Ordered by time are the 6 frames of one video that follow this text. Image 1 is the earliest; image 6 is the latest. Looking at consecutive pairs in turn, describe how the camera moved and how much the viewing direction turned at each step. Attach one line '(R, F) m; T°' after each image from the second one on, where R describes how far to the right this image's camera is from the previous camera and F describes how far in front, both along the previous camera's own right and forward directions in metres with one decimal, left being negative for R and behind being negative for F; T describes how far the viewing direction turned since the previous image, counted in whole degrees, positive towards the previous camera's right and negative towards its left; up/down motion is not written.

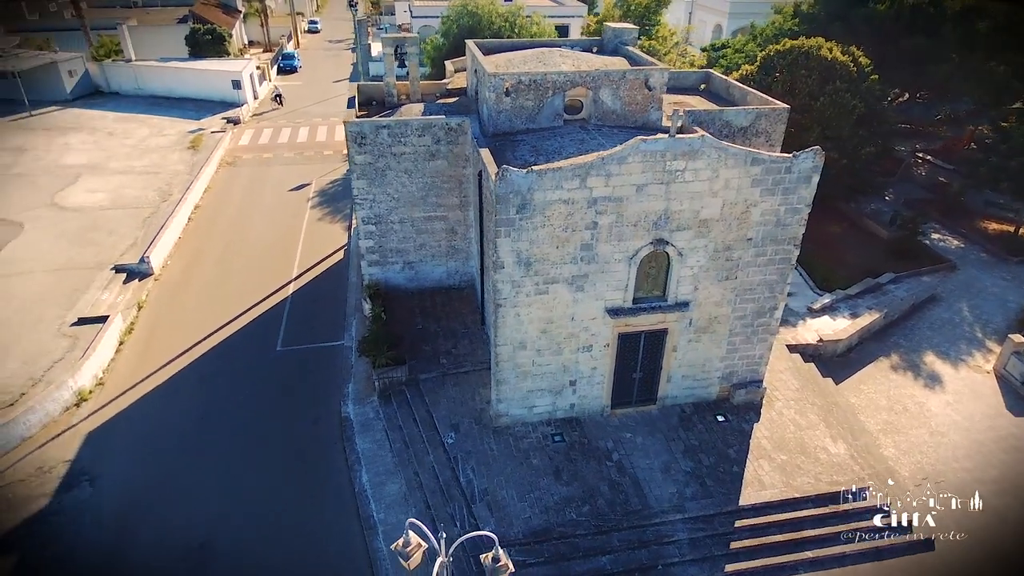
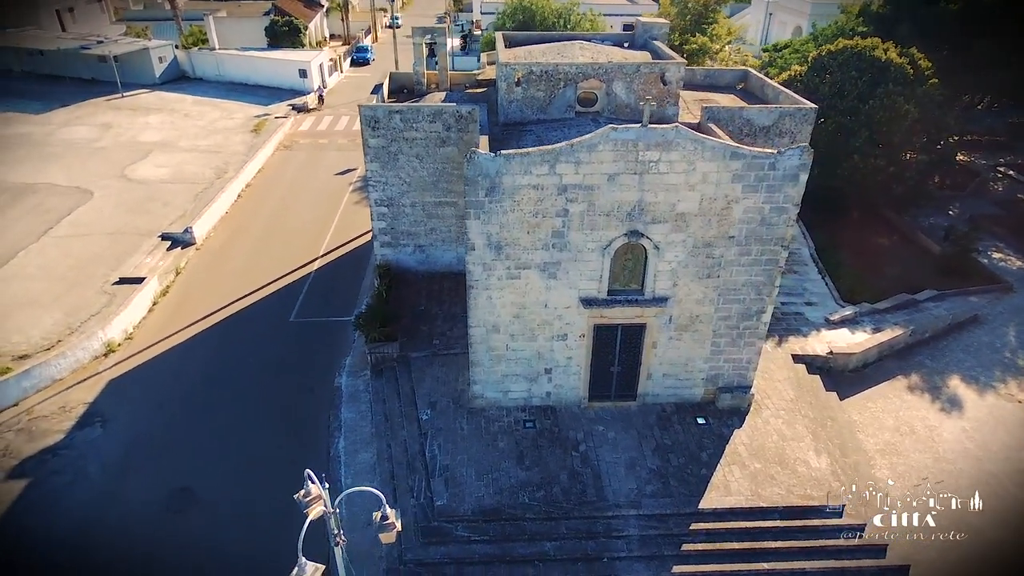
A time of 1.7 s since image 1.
(+2.2, -0.1) m; -7°
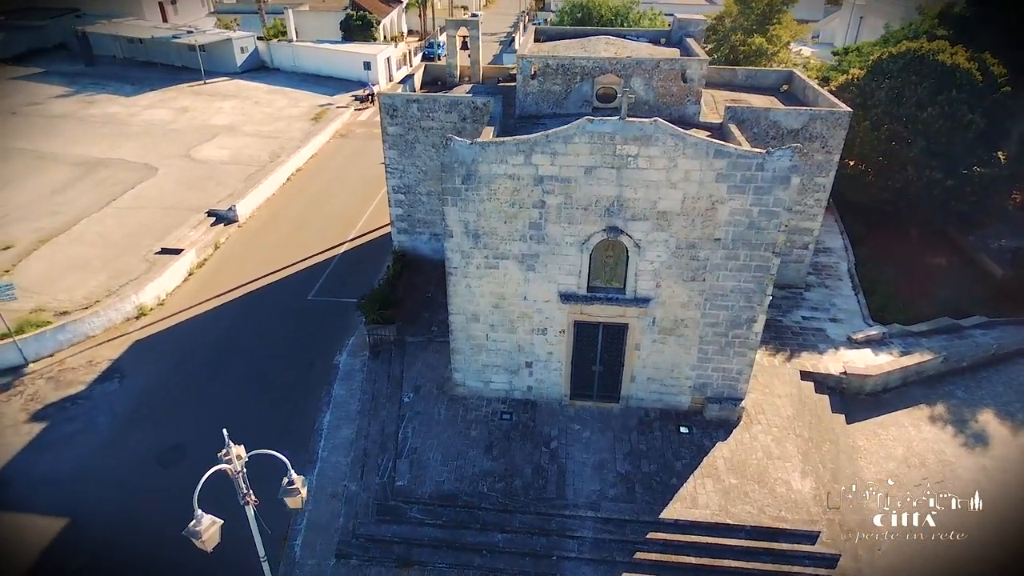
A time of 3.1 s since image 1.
(+2.1, +0.2) m; -7°
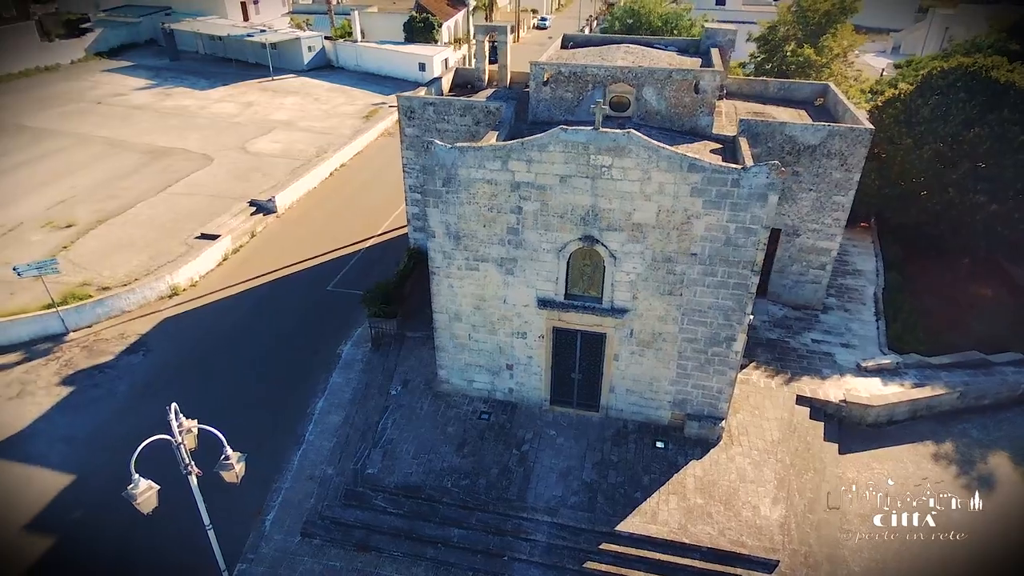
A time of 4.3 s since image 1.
(+1.9, -0.1) m; -6°
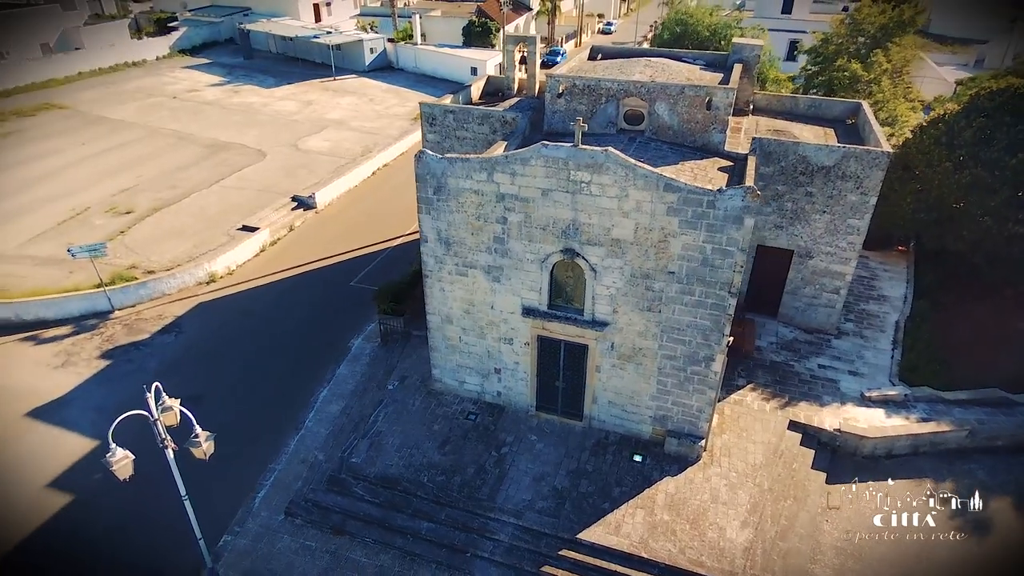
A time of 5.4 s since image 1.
(+1.7, -0.3) m; -6°
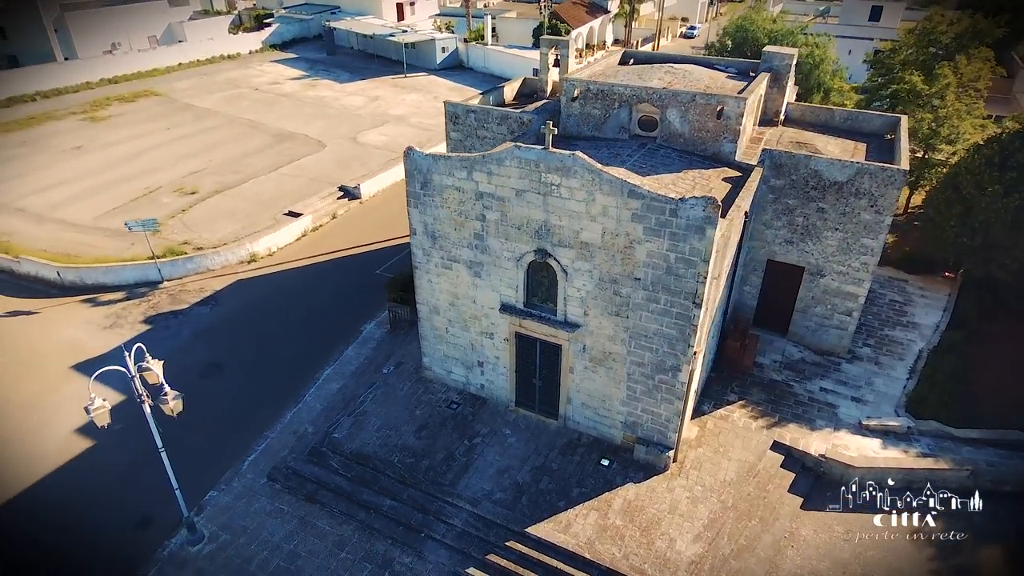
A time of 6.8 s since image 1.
(+2.2, -0.2) m; -7°
